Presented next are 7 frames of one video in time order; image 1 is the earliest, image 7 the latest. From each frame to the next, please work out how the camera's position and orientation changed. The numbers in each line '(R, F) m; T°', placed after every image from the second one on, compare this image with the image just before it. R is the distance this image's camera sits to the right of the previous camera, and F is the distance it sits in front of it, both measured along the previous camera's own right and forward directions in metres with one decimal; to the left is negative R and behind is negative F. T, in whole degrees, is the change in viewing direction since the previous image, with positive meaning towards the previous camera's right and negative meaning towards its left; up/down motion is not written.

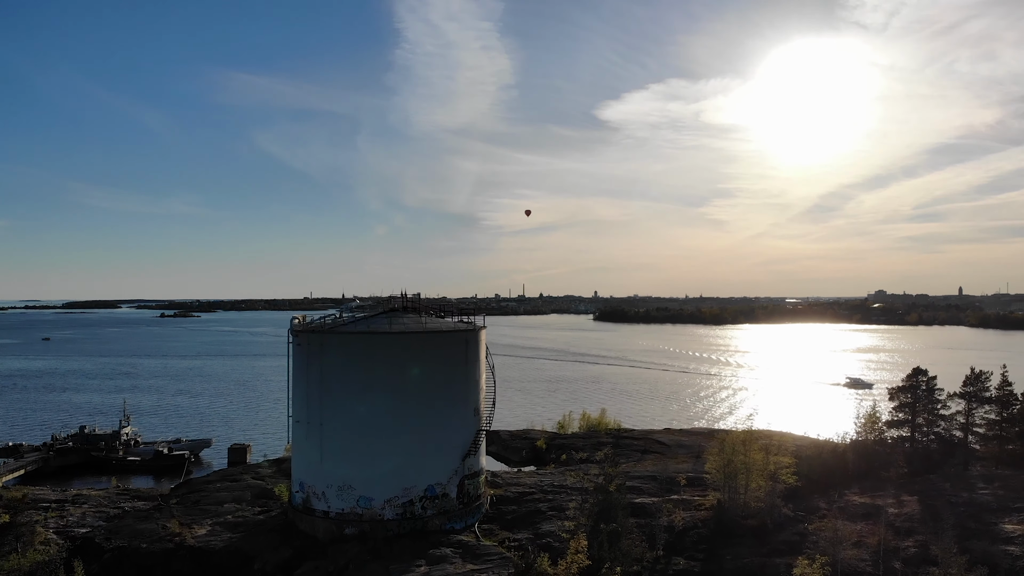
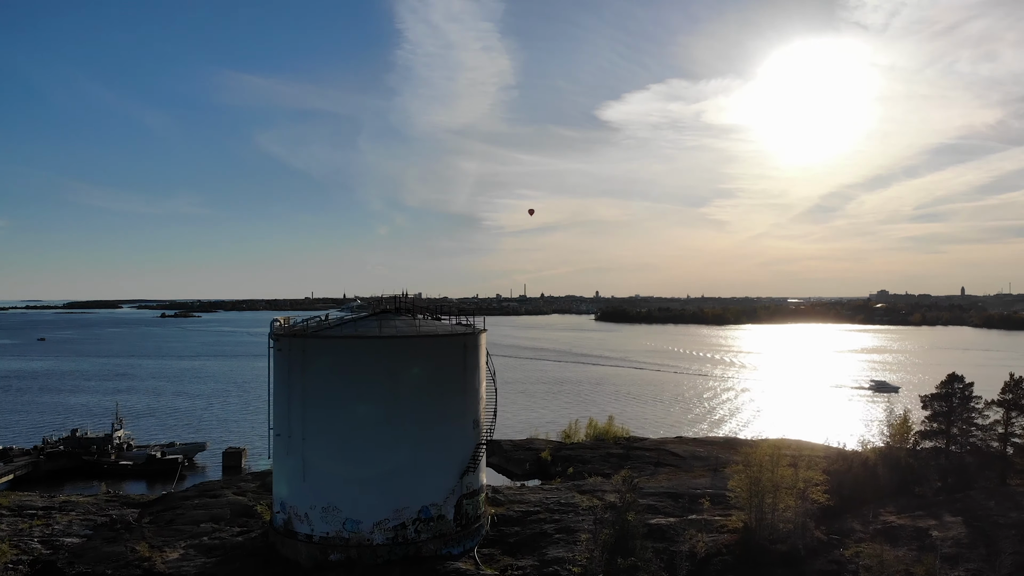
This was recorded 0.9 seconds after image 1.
(0.0, +0.5) m; 0°
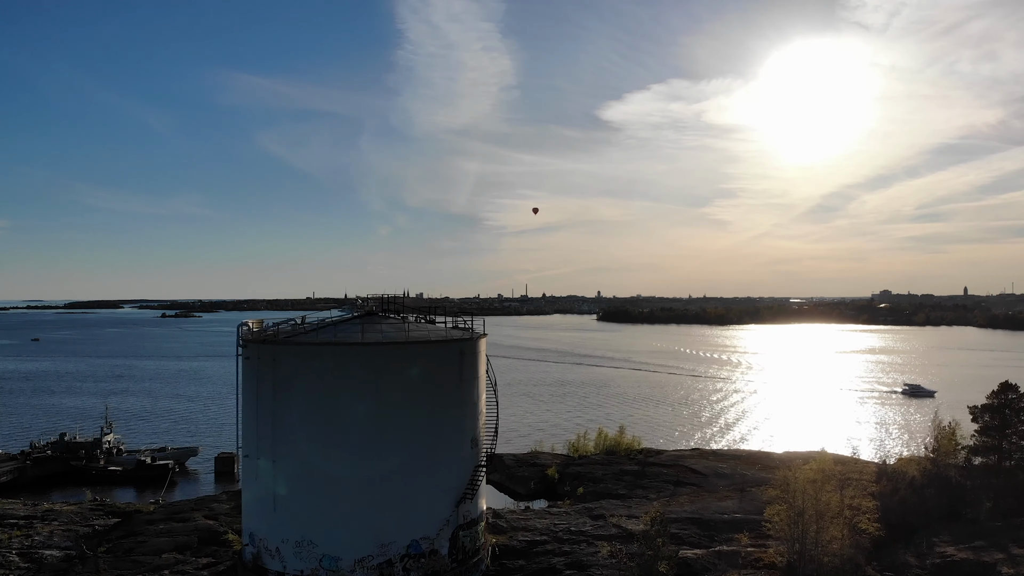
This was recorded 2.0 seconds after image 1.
(0.0, +0.7) m; 0°
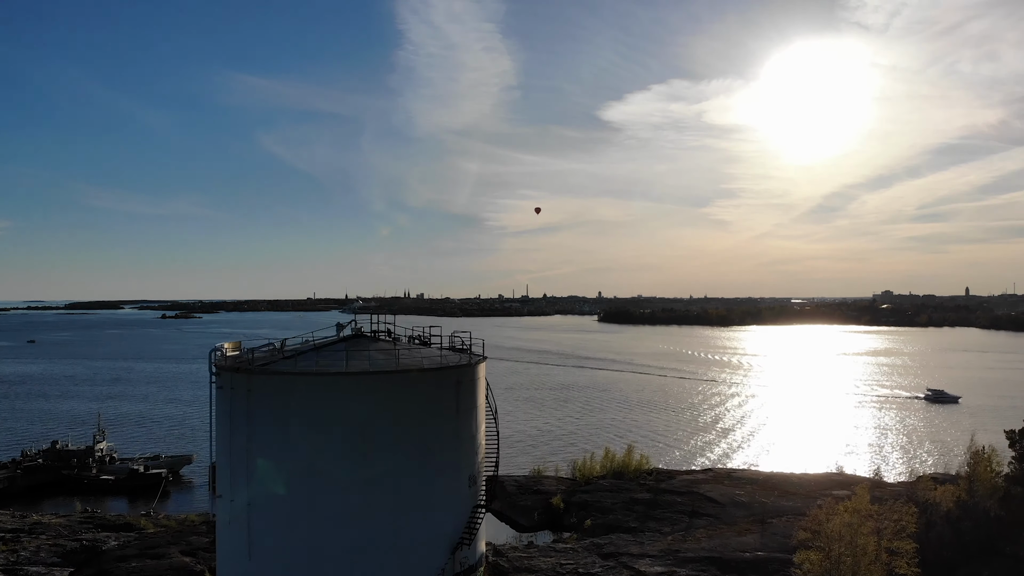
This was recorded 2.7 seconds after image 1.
(0.0, +0.4) m; 0°
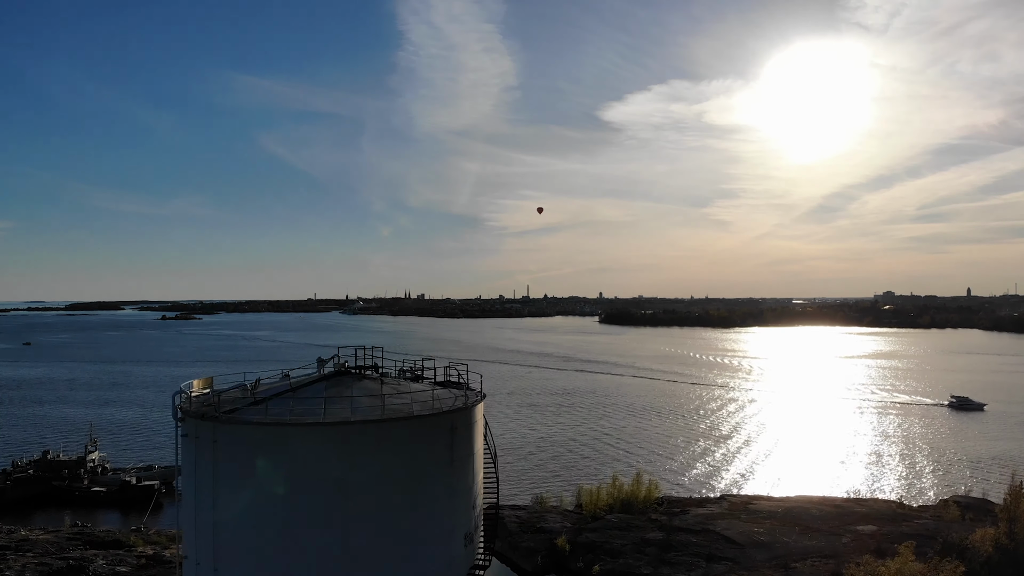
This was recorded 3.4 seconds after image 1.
(0.0, +0.4) m; 0°
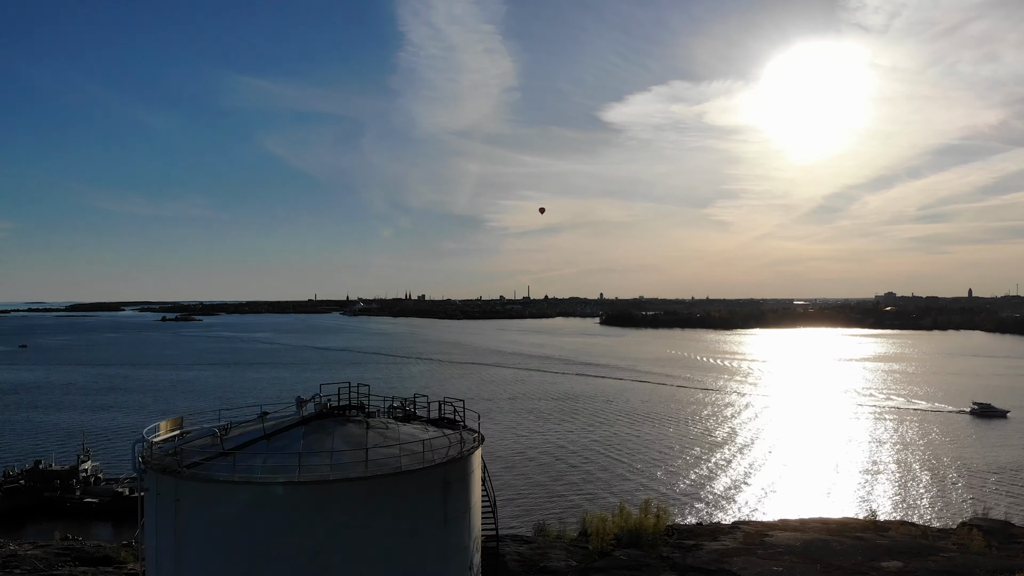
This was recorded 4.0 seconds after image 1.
(0.0, +0.4) m; 0°
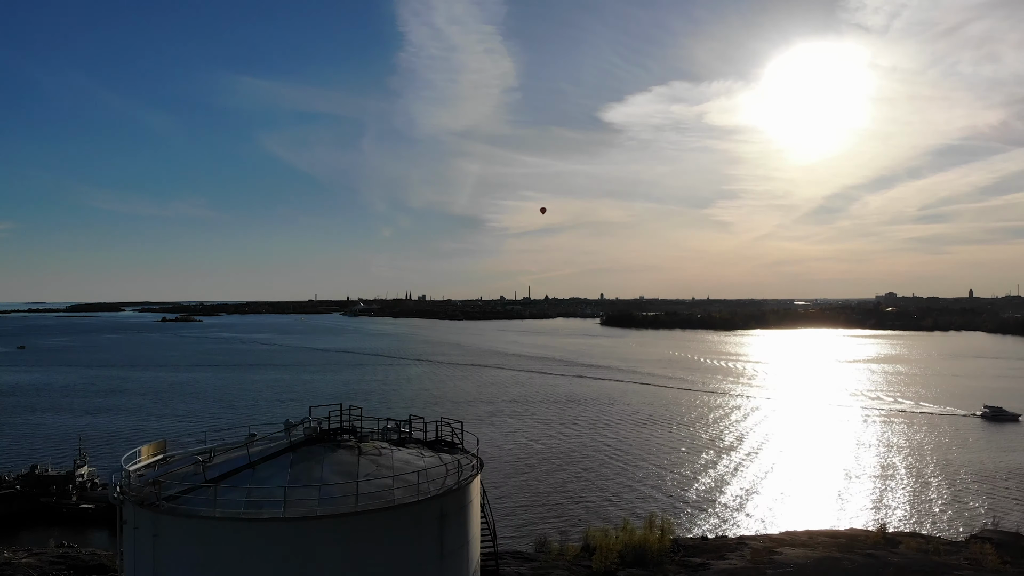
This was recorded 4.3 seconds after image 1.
(0.0, +0.2) m; 0°
